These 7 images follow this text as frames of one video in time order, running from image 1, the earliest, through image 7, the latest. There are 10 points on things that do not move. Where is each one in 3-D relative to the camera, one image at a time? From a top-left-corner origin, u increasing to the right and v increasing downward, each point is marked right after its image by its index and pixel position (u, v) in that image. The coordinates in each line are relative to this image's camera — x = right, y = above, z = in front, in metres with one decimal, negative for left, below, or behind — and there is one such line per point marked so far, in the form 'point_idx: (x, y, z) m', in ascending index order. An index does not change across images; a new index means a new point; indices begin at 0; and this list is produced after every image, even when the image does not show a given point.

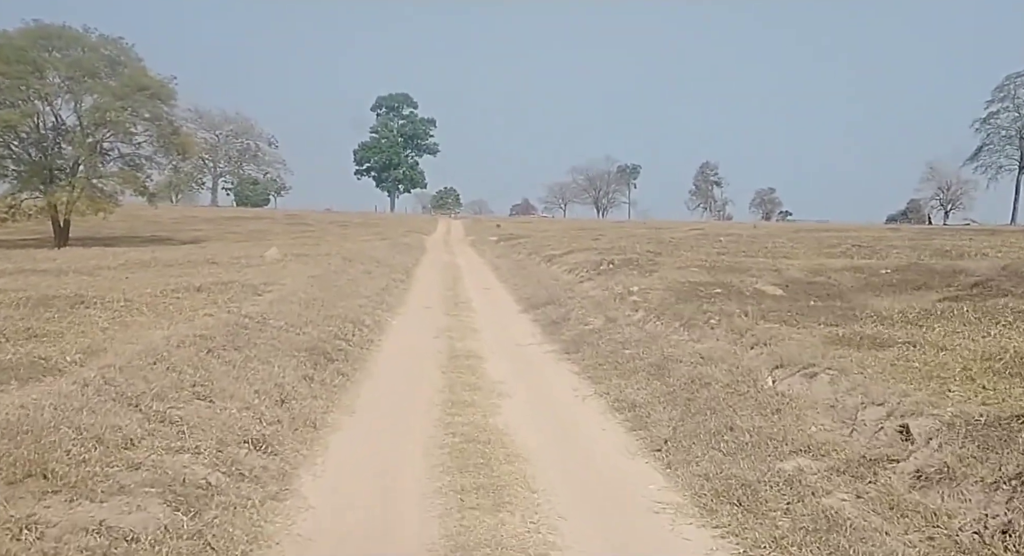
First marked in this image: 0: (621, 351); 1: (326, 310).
0: (+1.9, -1.3, +15.1) m
1: (-3.9, -0.7, +18.3) m
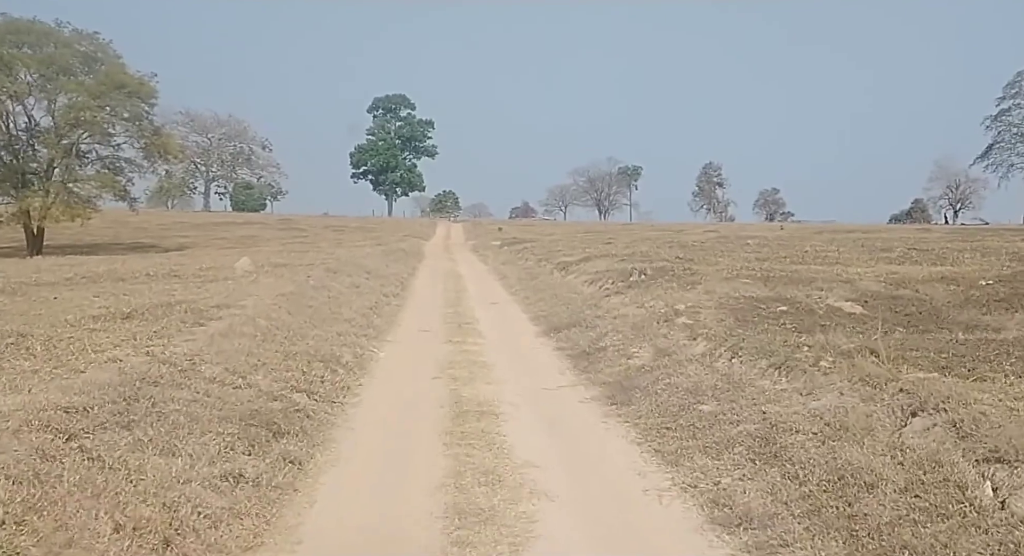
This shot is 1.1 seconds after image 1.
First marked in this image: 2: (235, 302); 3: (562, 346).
0: (+2.2, -1.6, +10.8) m
1: (-3.5, -1.0, +14.0) m
2: (-5.6, -0.5, +17.8) m
3: (+1.0, -1.4, +17.3) m
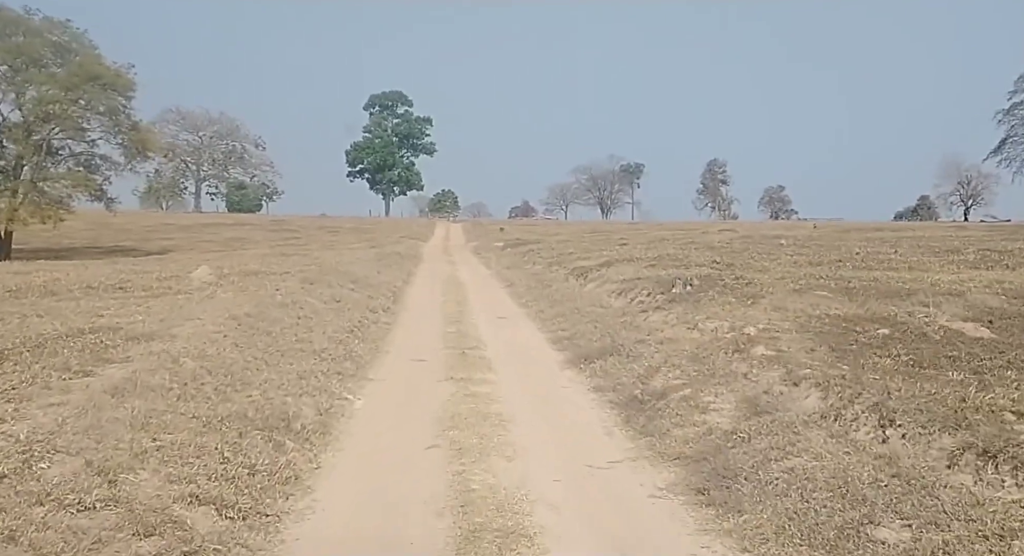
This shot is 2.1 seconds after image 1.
0: (+2.5, -1.8, +6.5) m
1: (-3.2, -1.3, +9.7) m
2: (-5.2, -0.8, +13.4) m
3: (+1.3, -1.6, +13.0) m
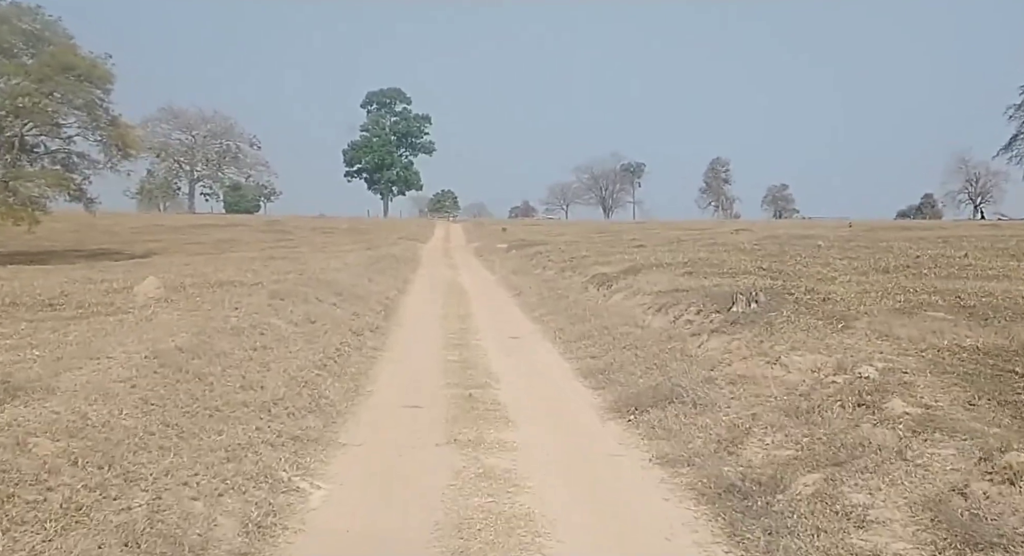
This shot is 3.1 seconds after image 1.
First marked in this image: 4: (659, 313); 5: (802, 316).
0: (+2.9, -2.1, +2.5) m
1: (-2.9, -1.6, +5.8) m
2: (-4.9, -1.1, +9.5) m
3: (+1.6, -1.9, +9.1) m
4: (+3.0, -0.7, +17.9) m
5: (+4.7, -0.6, +14.2) m
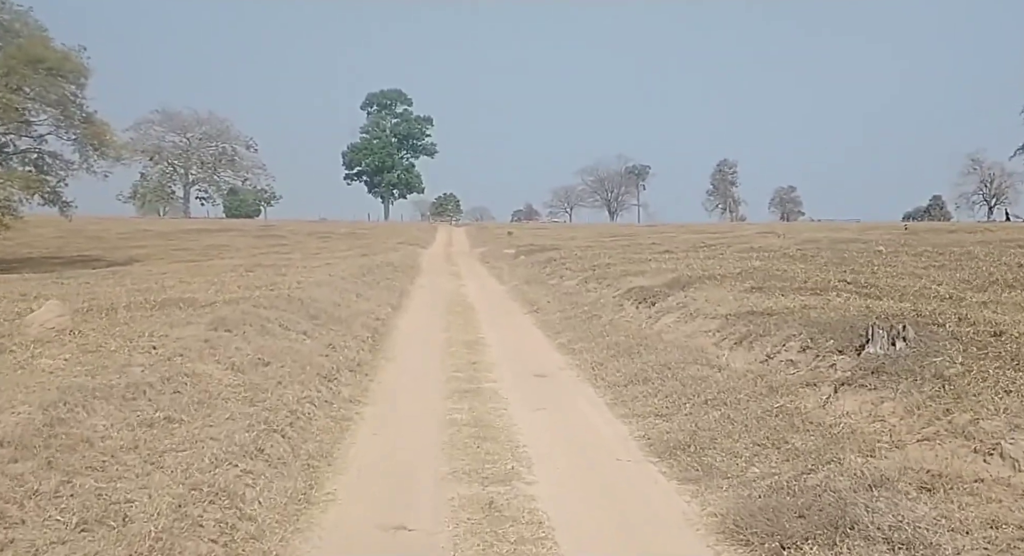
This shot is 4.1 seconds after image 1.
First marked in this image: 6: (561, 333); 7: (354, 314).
0: (+3.2, -2.3, -2.2) m
1: (-2.5, -1.9, +1.0) m
2: (-4.5, -1.4, +4.8) m
3: (+2.0, -2.2, +4.3) m
4: (+3.4, -1.0, +13.2) m
5: (+5.1, -0.9, +9.5) m
6: (+1.1, -1.2, +19.9) m
7: (-3.6, -0.9, +20.1) m
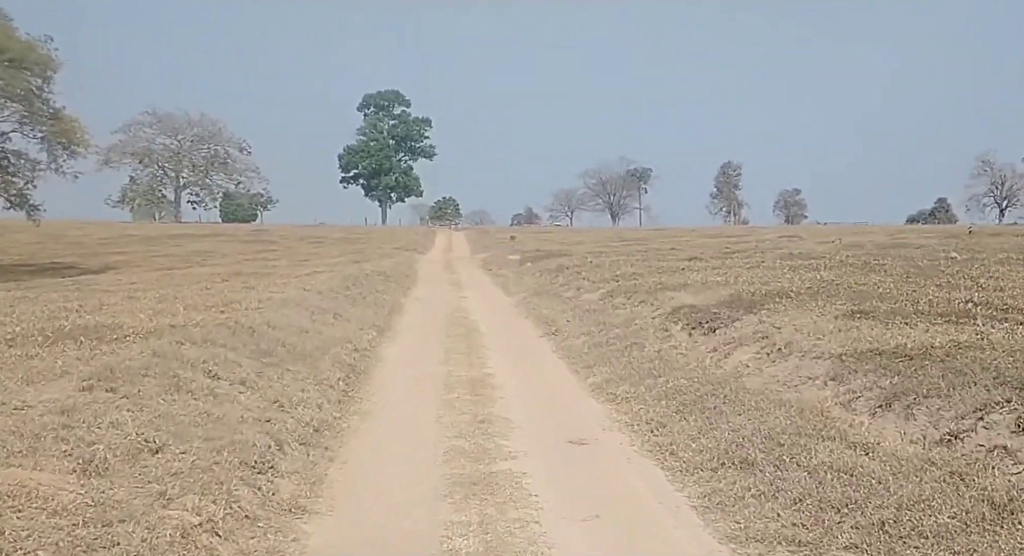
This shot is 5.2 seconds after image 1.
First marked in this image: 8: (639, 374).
0: (+3.6, -2.6, -6.7) m
1: (-2.2, -2.2, -3.5) m
2: (-4.2, -1.7, +0.3) m
3: (+2.3, -2.4, -0.2) m
4: (+3.7, -1.3, +8.7) m
5: (+5.4, -1.2, +5.0) m
6: (+1.4, -1.5, +15.3) m
7: (-3.3, -1.2, +15.5) m
8: (+2.0, -1.4, +14.0) m
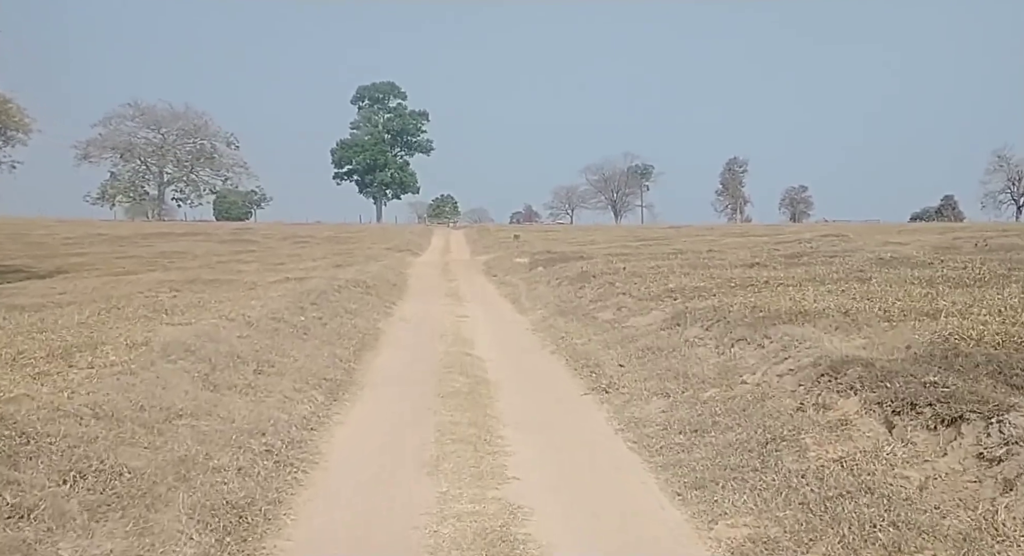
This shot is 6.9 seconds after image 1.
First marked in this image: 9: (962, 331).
0: (+4.0, -3.0, -14.1) m
1: (-1.7, -2.6, -10.9) m
2: (-3.8, -2.1, -7.1) m
3: (+2.8, -2.9, -7.6) m
4: (+4.2, -1.7, +1.3) m
5: (+5.8, -1.6, -2.4) m
6: (+1.9, -1.9, +7.9) m
7: (-2.8, -1.6, +8.1) m
8: (+2.4, -1.8, +6.6) m
9: (+5.3, -0.6, +10.7) m
